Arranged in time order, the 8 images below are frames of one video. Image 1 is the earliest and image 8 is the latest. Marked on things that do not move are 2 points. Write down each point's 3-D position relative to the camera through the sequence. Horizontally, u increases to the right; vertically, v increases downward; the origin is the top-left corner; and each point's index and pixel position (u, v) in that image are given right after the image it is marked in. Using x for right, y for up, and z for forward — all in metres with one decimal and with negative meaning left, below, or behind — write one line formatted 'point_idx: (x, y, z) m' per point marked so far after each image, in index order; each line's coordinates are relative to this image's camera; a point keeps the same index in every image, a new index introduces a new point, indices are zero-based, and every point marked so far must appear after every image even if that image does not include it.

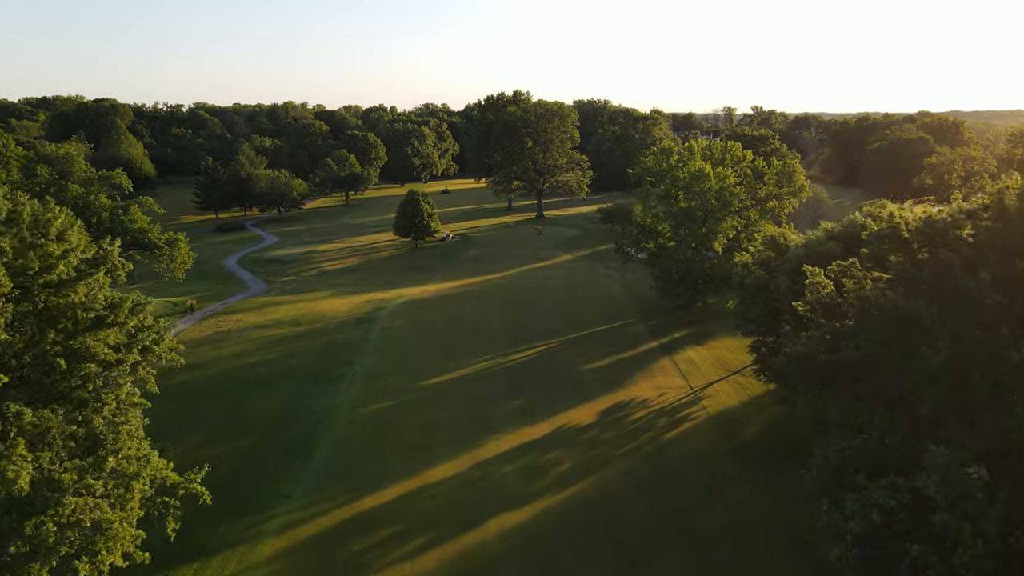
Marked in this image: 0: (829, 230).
0: (+8.8, +1.6, +19.5) m
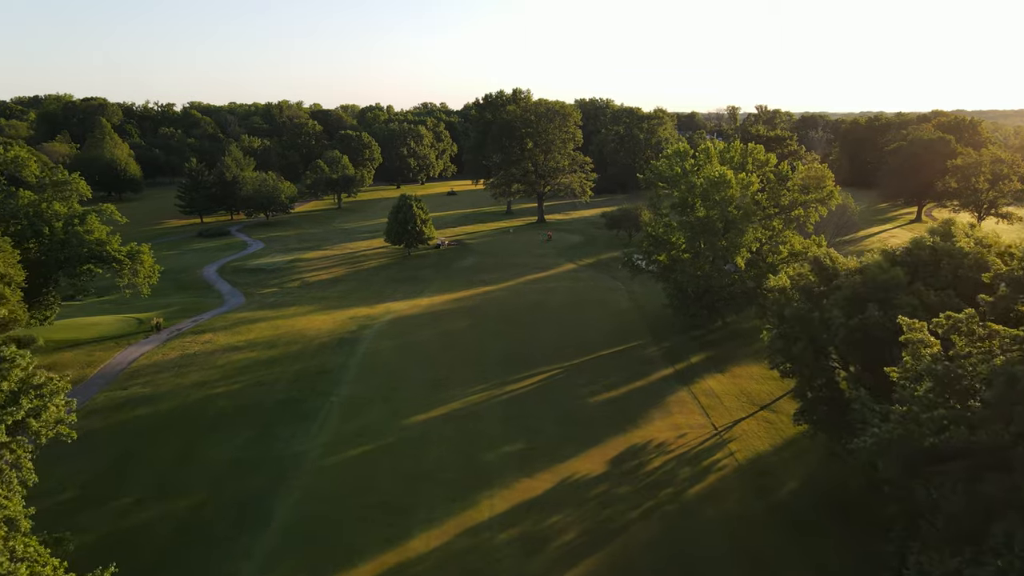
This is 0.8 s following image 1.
0: (+8.7, +0.8, +16.2) m
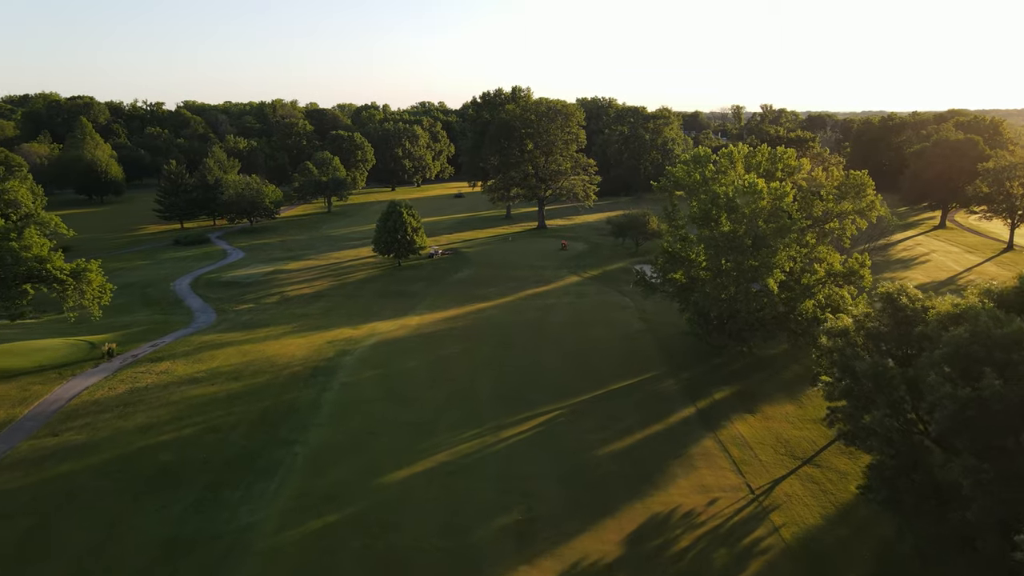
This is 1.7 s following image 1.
0: (+8.6, -0.1, +12.5) m
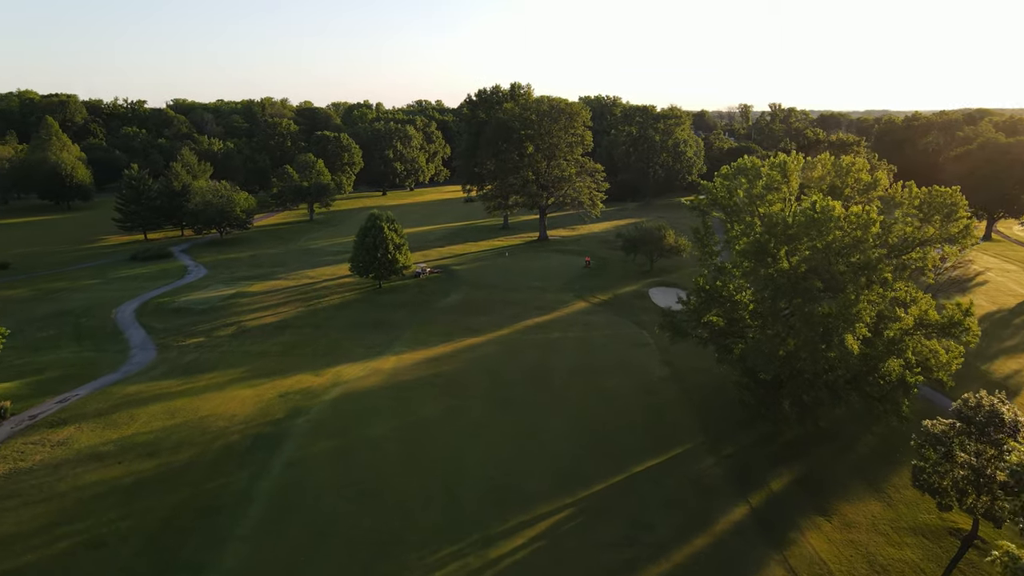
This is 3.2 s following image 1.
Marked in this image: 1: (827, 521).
0: (+8.4, -1.6, +6.6) m
1: (+7.7, -5.6, +17.2) m
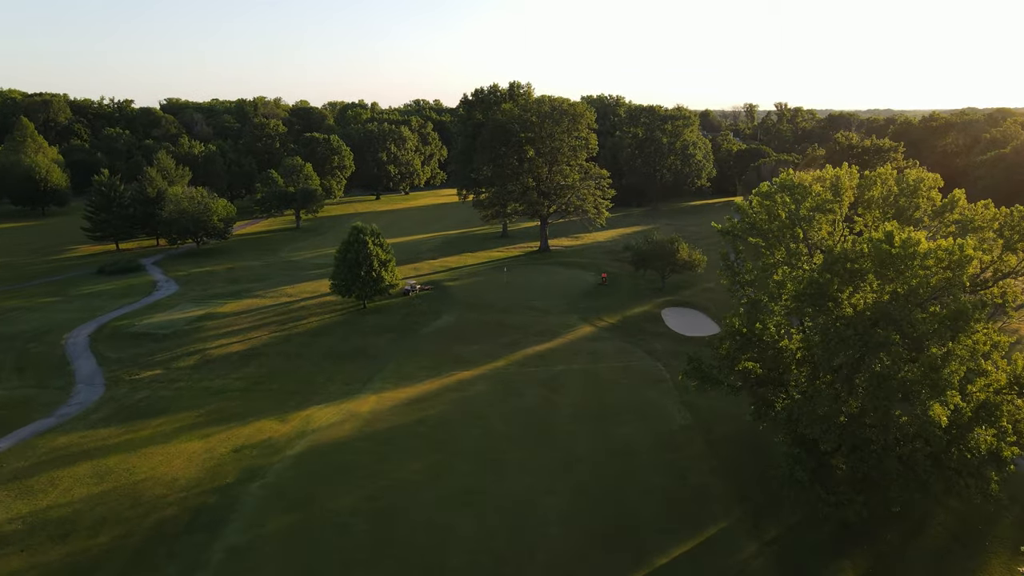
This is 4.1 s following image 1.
0: (+8.3, -2.7, +2.7) m
1: (+7.5, -6.7, +13.3) m
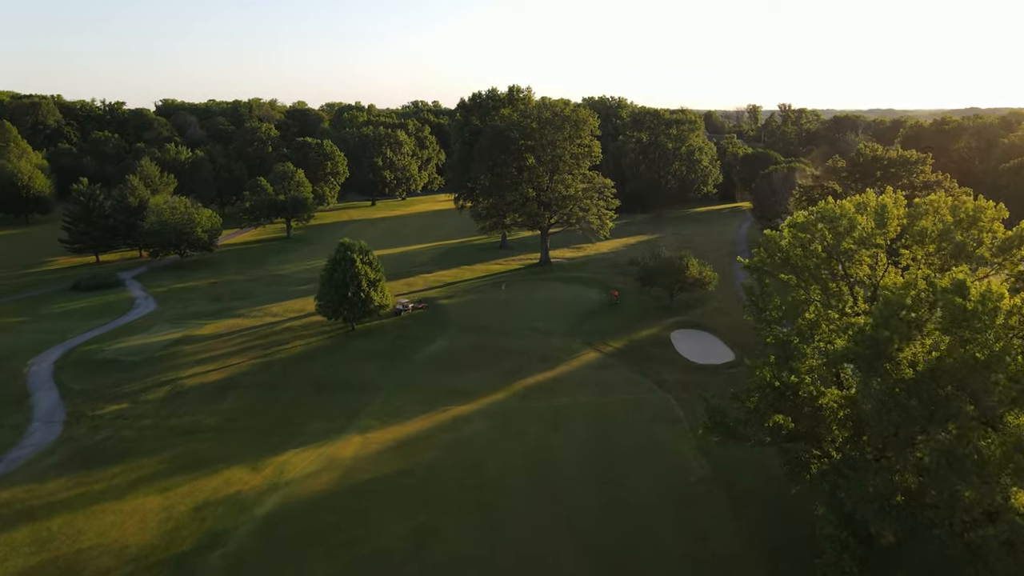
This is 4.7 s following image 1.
0: (+8.2, -3.7, +0.3) m
1: (+7.4, -7.7, +10.9) m
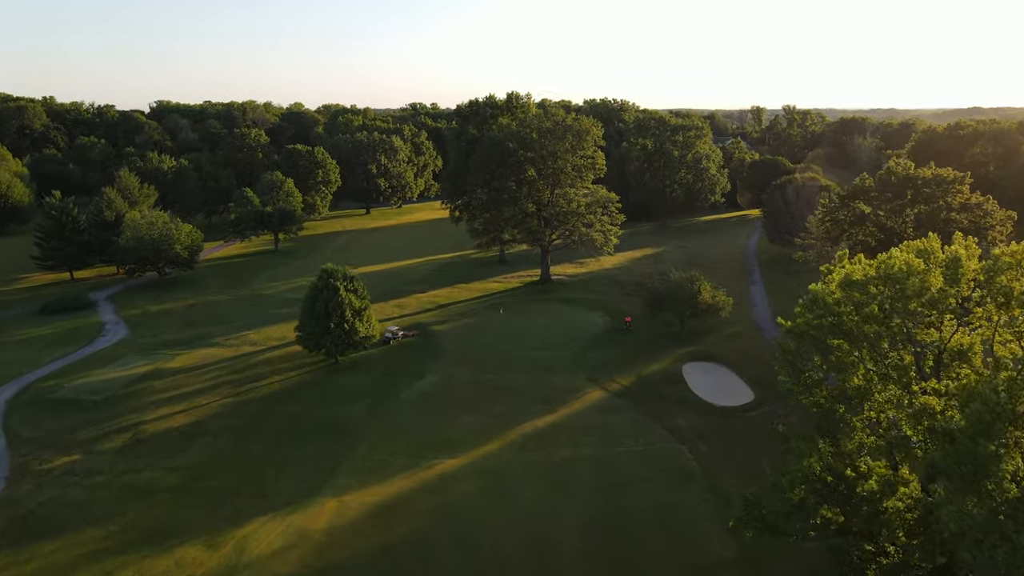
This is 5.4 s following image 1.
0: (+8.0, -5.0, -2.5) m
1: (+7.3, -9.0, +8.2) m
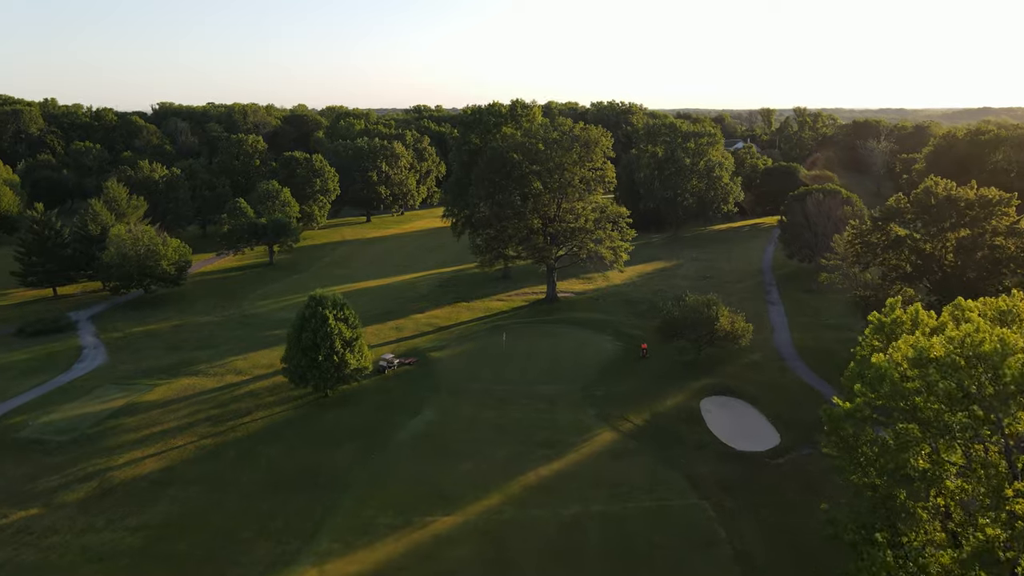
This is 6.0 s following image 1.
0: (+7.9, -6.2, -4.9) m
1: (+7.3, -10.2, +5.8) m
